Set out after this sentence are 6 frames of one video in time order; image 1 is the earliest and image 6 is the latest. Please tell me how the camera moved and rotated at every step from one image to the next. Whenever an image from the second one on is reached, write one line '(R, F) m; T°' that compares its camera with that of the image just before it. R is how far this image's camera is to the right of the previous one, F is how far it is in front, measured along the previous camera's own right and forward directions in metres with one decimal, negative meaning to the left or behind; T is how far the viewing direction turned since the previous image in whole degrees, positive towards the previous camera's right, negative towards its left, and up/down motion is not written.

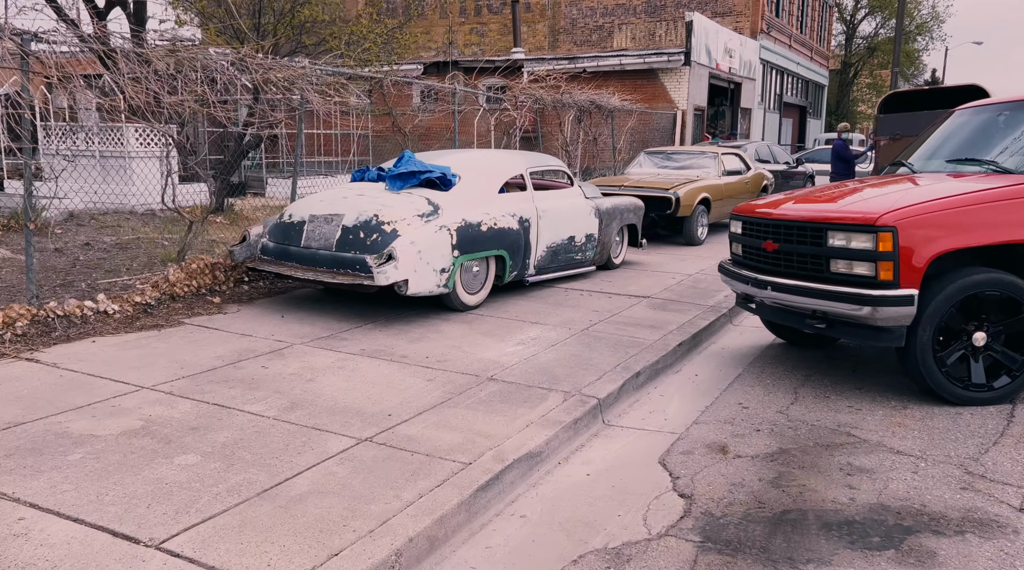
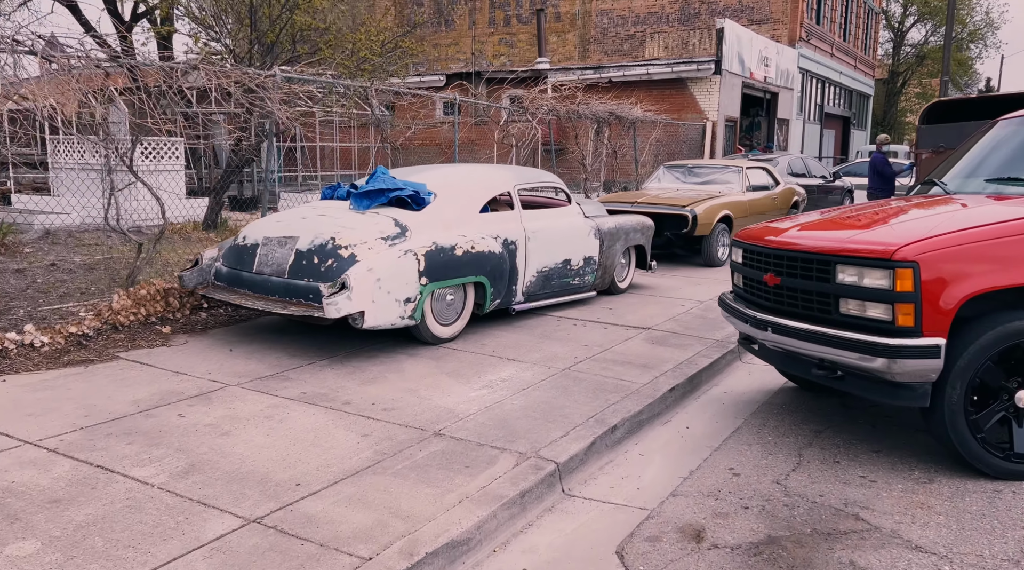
(+0.5, +0.8) m; -3°
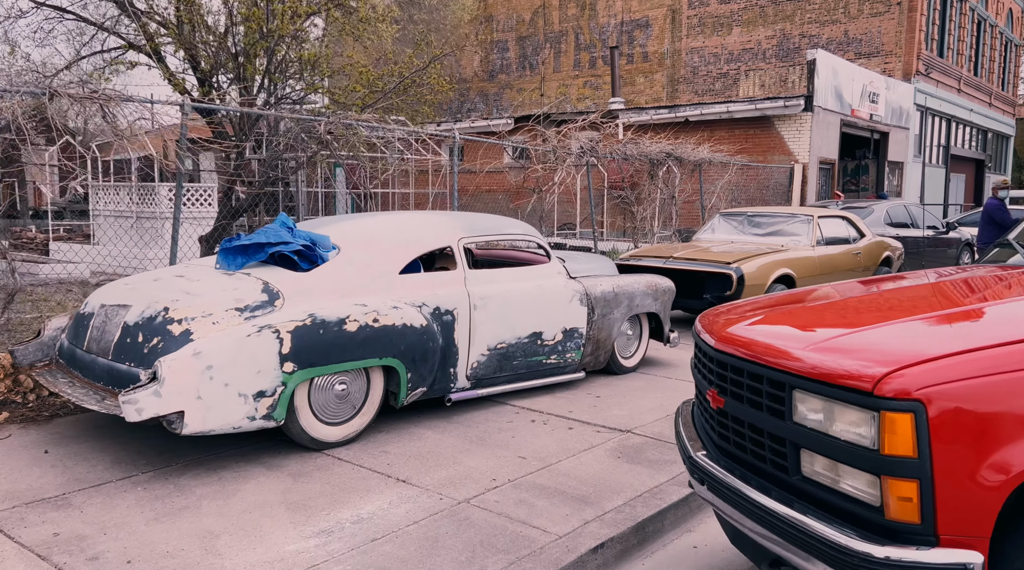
(+1.2, +1.8) m; -8°
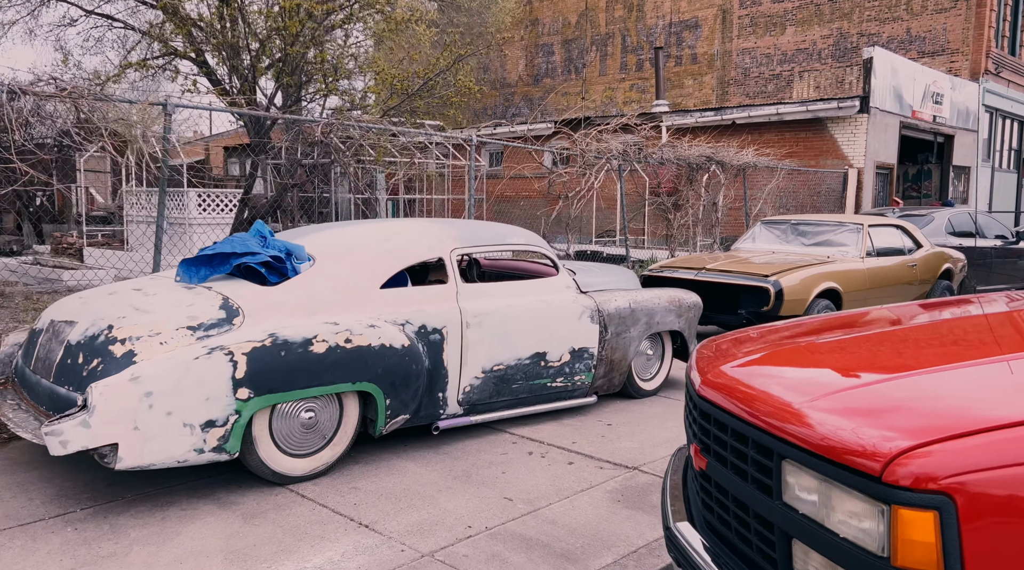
(+0.4, +0.6) m; -4°
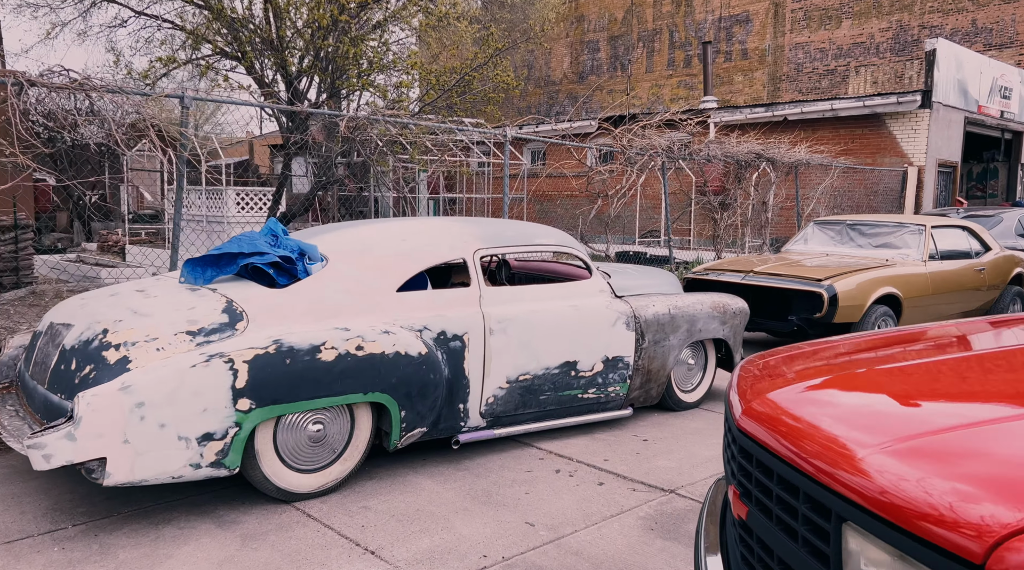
(+0.1, +0.4) m; -3°
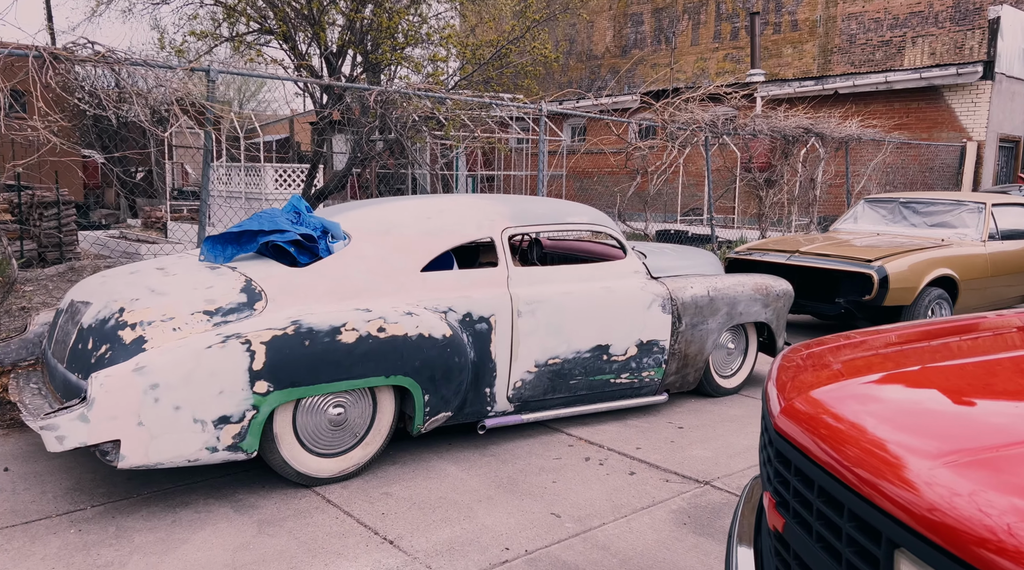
(+0.1, +0.2) m; -3°
